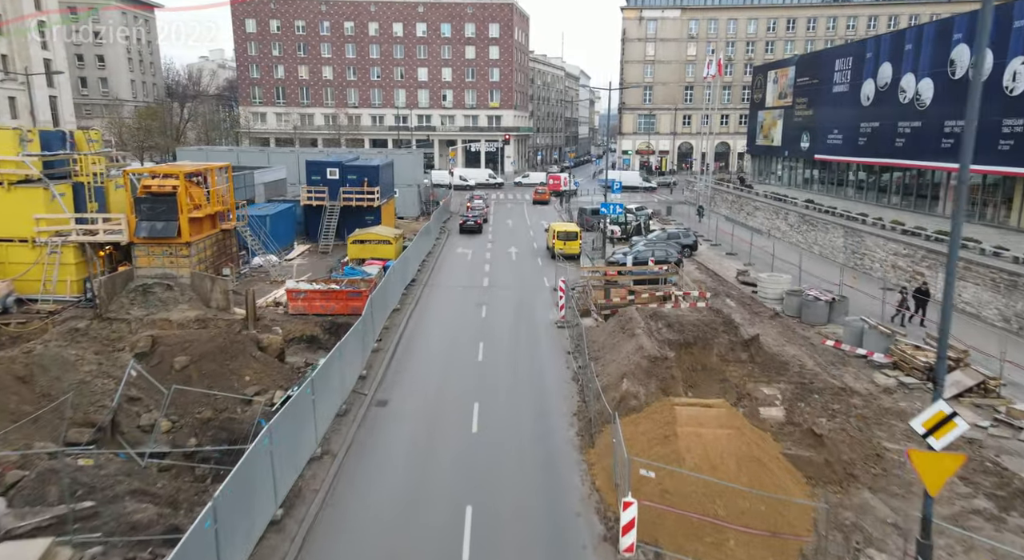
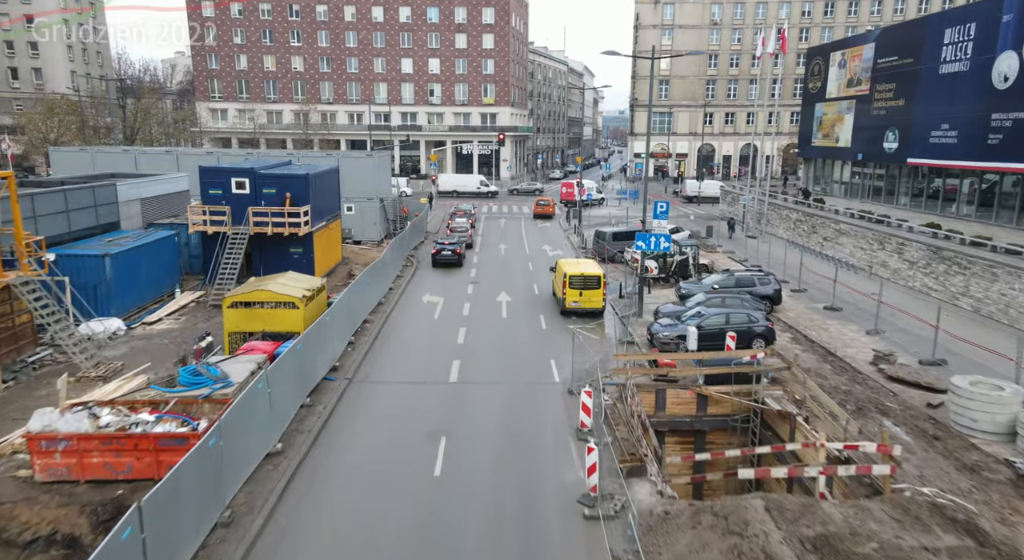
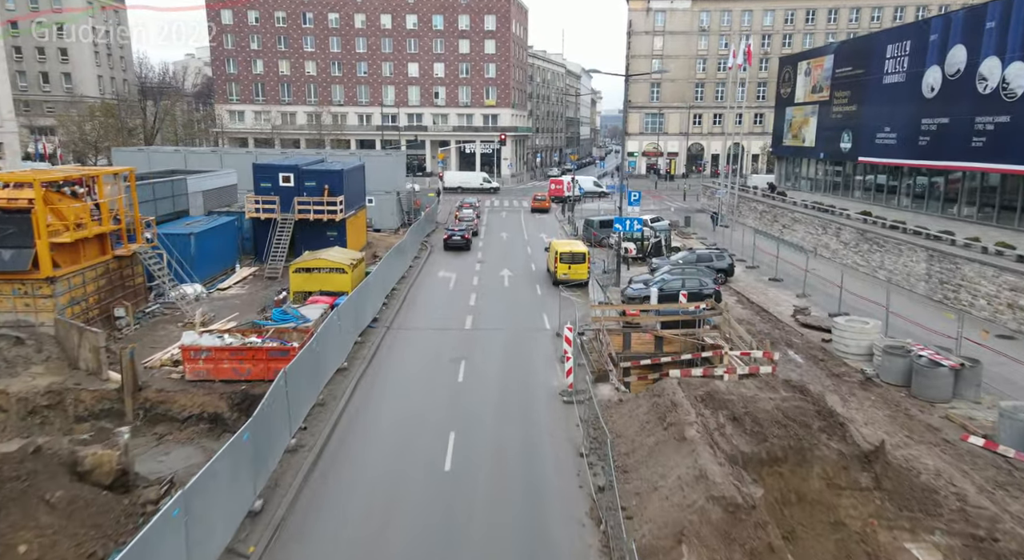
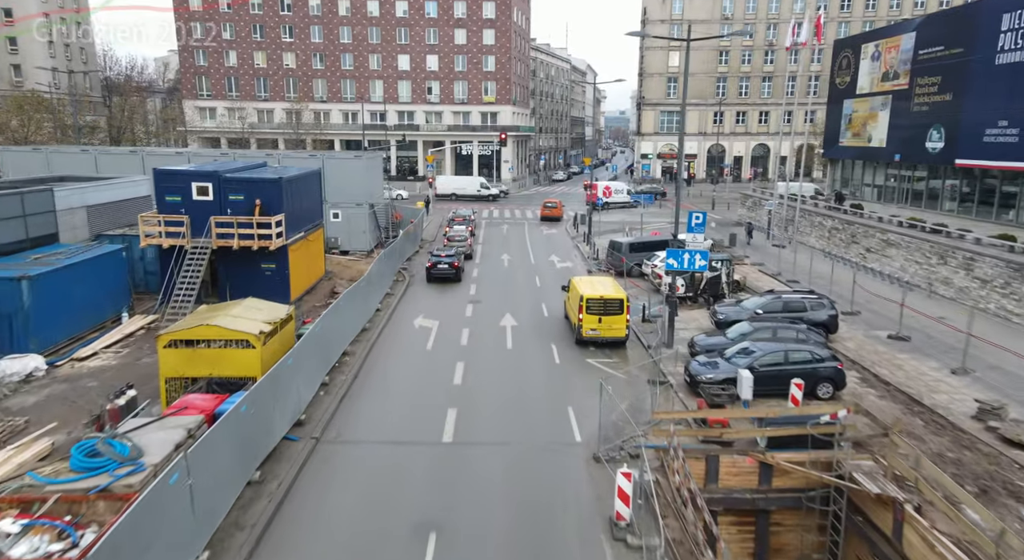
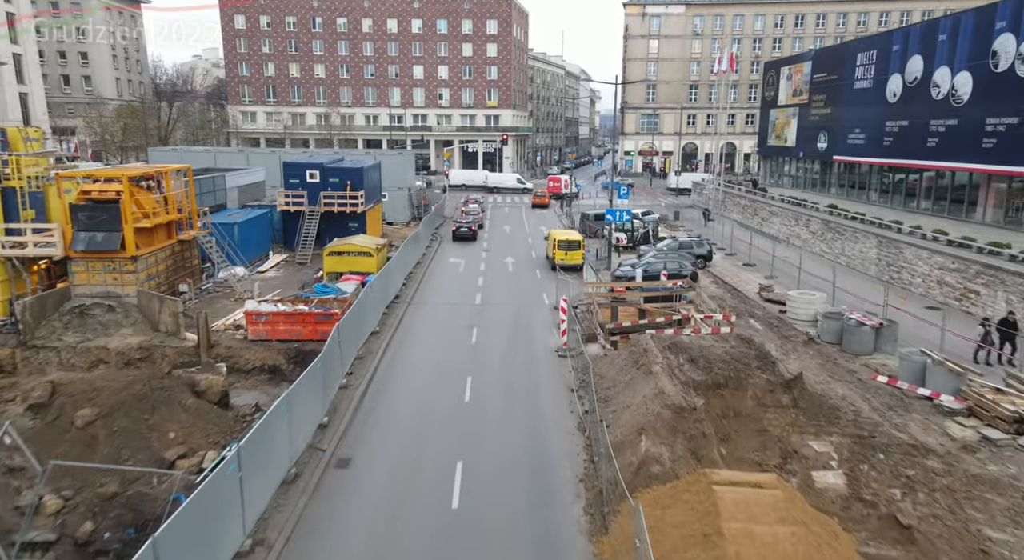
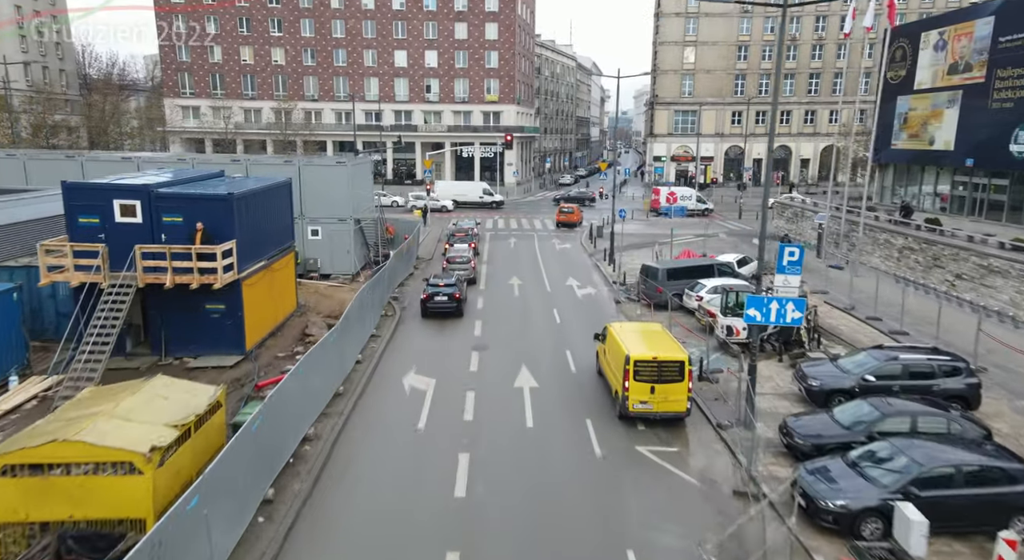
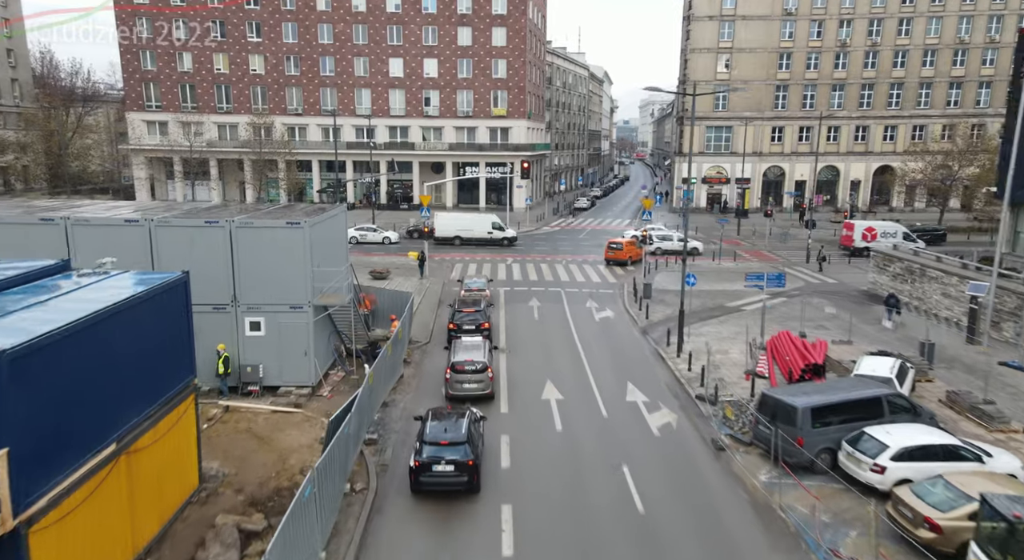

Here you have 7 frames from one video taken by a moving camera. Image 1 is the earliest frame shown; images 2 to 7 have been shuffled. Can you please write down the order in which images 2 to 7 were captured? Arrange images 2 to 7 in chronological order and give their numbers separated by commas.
5, 3, 2, 4, 6, 7
